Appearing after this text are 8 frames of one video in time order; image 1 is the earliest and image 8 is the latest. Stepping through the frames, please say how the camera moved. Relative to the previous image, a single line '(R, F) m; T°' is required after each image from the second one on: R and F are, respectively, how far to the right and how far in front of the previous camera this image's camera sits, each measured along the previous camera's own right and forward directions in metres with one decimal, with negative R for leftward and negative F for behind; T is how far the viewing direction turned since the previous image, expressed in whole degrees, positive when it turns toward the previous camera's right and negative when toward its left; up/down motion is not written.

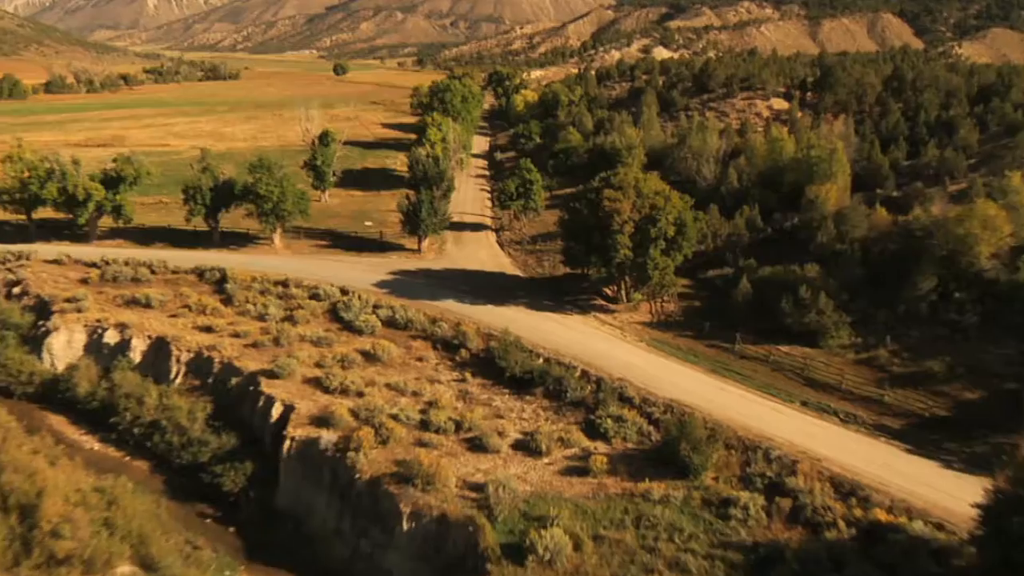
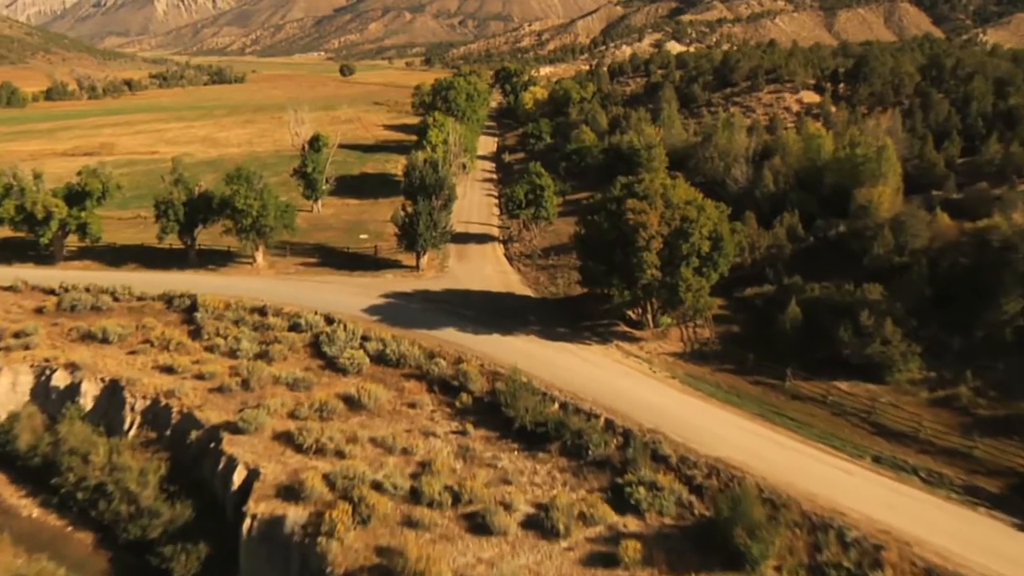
(+0.2, +6.2) m; -1°
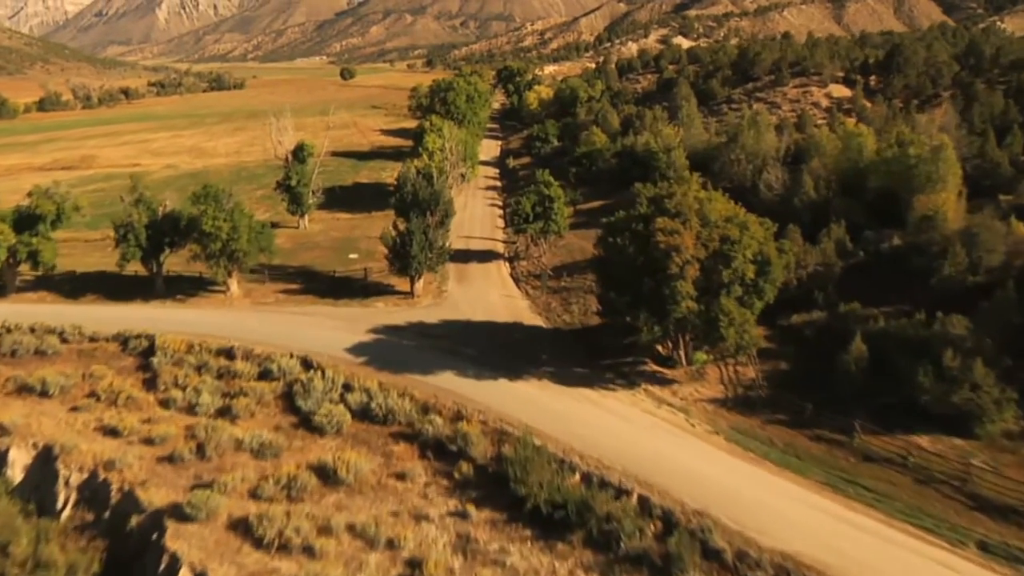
(0.0, +6.2) m; -1°
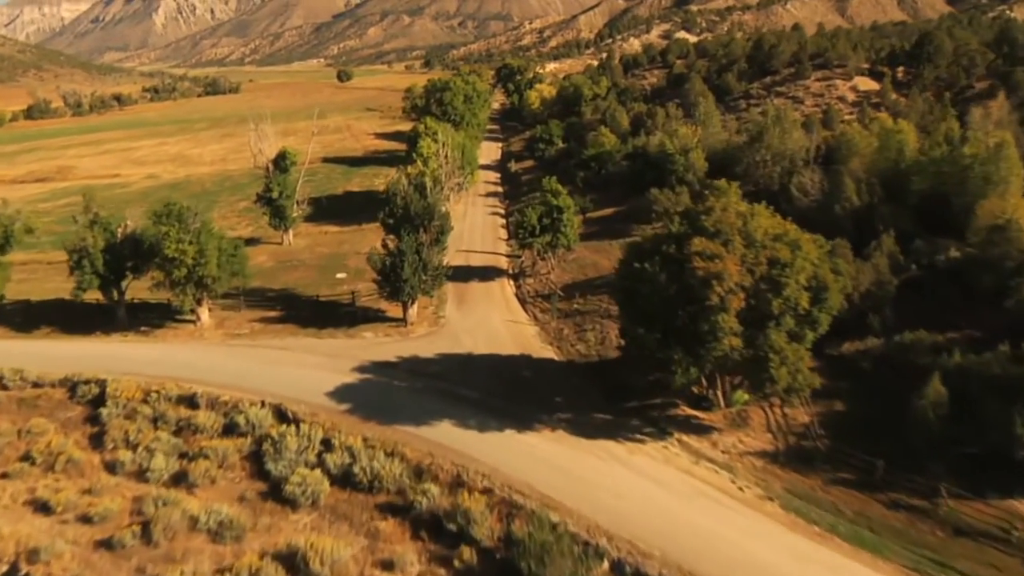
(-0.2, +5.3) m; 0°
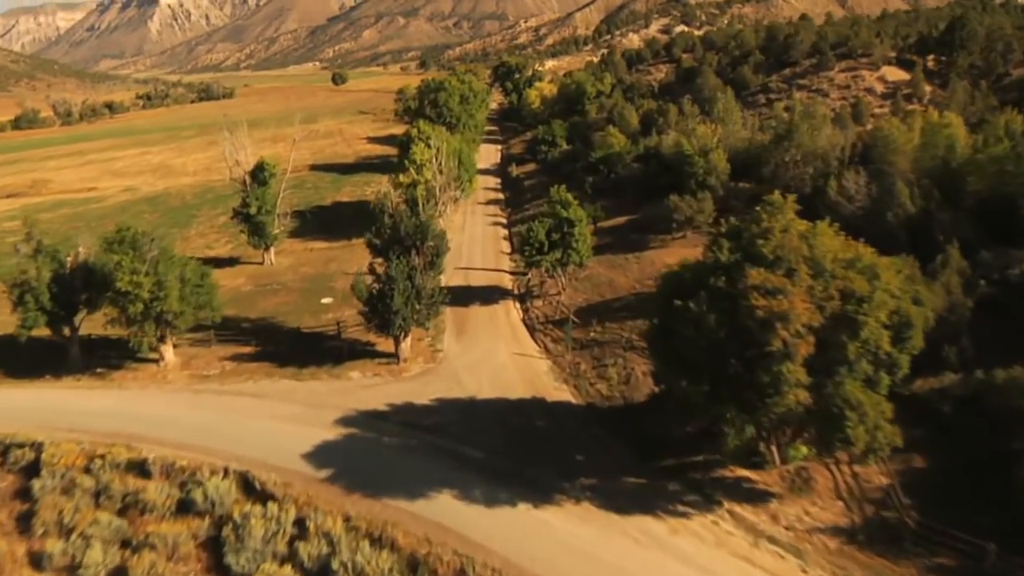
(-0.3, +5.2) m; 0°
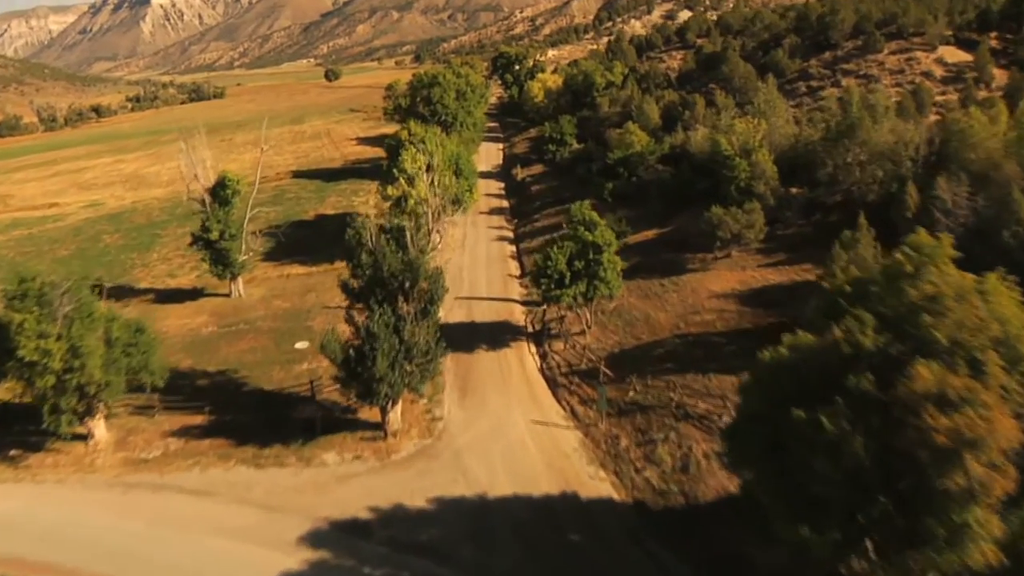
(-0.5, +7.5) m; 0°
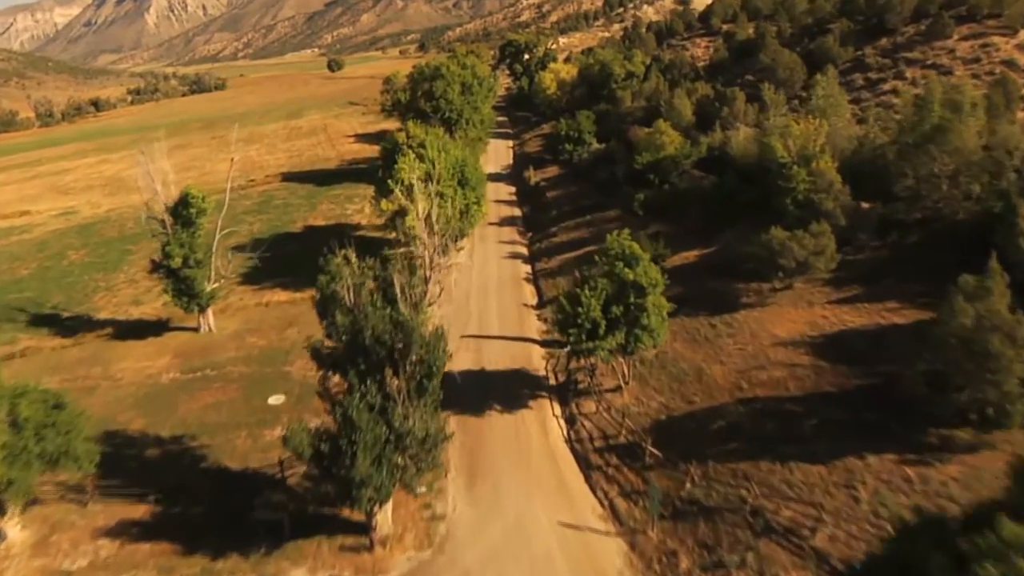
(-0.4, +6.4) m; -1°
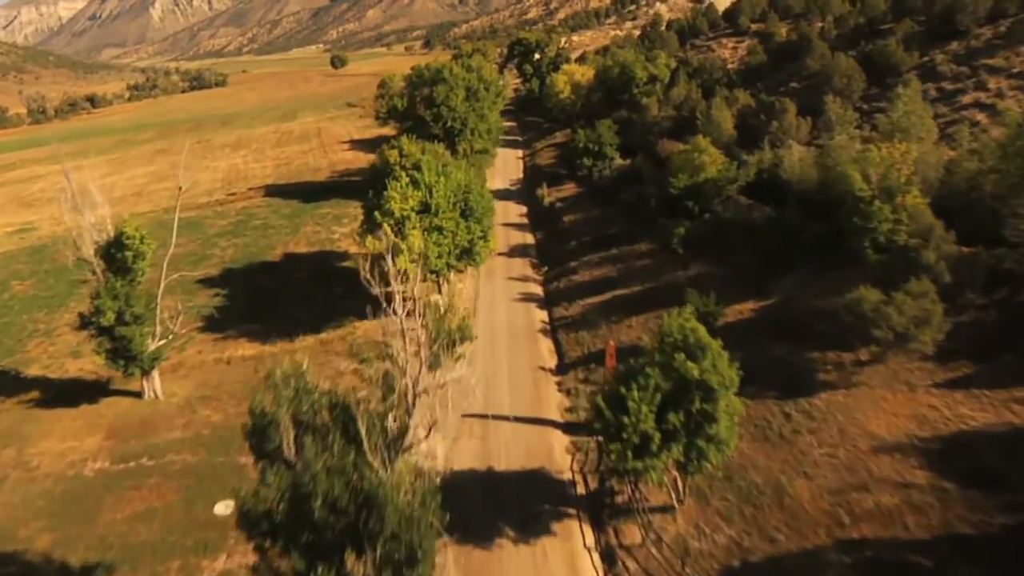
(-0.4, +6.8) m; 0°
